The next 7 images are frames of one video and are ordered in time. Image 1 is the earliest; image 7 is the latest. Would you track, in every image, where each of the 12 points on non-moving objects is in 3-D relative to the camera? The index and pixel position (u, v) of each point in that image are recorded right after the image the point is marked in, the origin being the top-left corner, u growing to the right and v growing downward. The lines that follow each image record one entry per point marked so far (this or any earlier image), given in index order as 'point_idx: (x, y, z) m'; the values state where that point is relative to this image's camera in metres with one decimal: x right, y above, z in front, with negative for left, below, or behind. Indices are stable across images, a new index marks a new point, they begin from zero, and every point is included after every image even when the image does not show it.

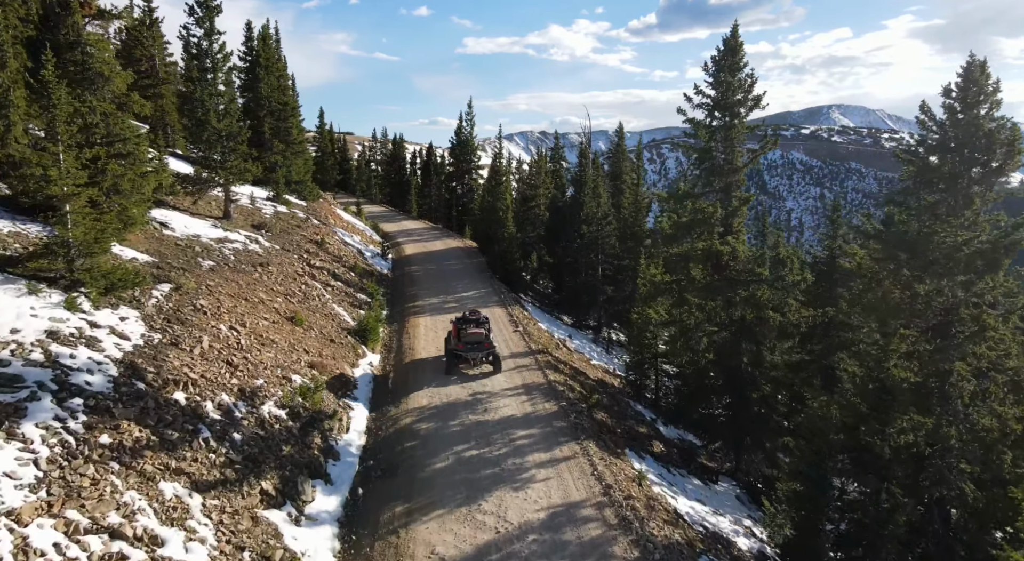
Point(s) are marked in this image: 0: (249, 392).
0: (-6.0, -2.6, +16.1) m
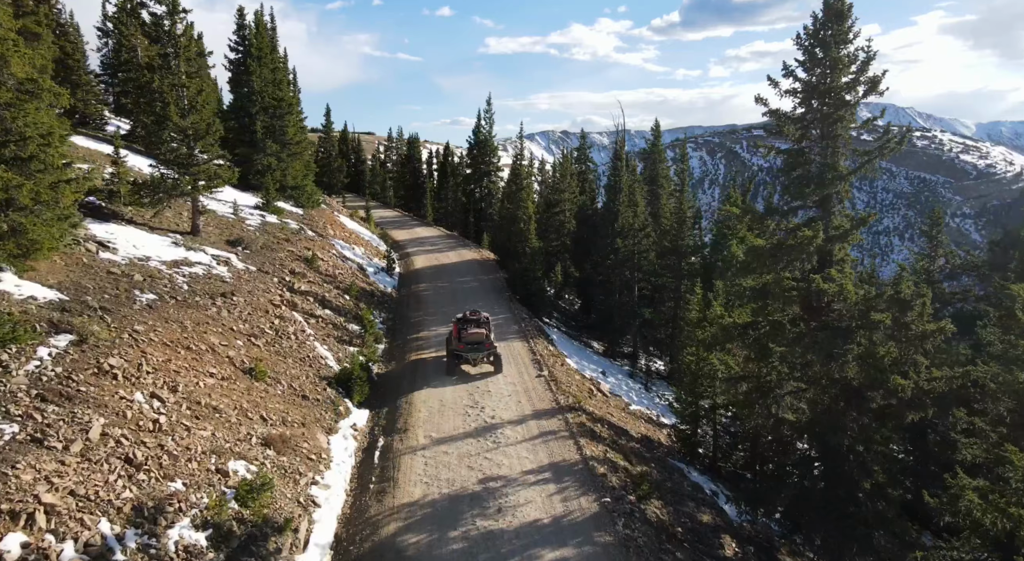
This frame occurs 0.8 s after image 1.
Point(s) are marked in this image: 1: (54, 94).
0: (-5.7, -3.6, +11.0) m
1: (-10.9, +4.4, +16.8) m
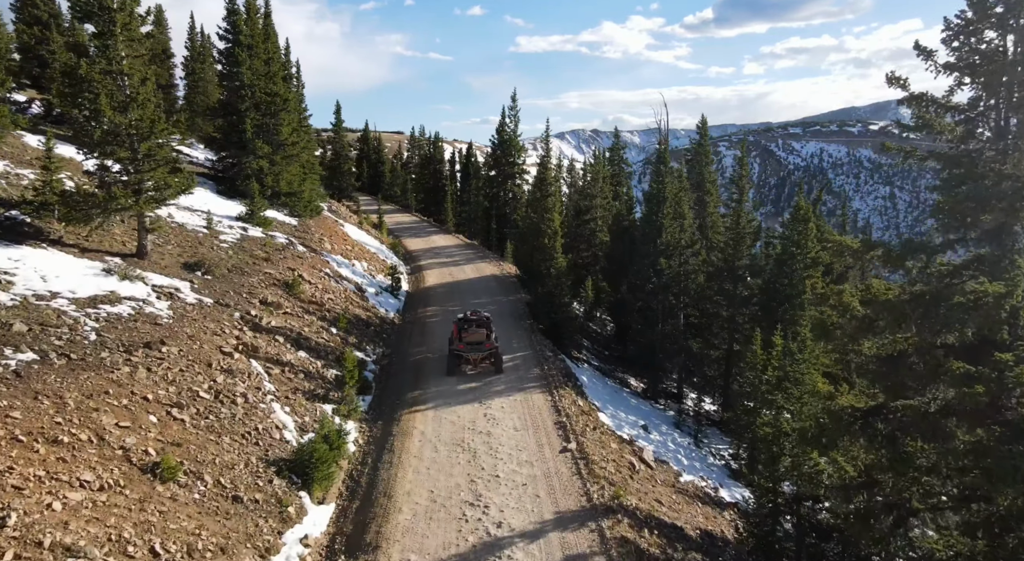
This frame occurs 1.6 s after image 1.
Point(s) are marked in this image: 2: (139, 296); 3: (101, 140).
0: (-5.7, -4.6, +6.0) m
1: (-10.7, +3.4, +11.9) m
2: (-9.6, -0.4, +18.0) m
3: (-11.4, +3.9, +19.4) m
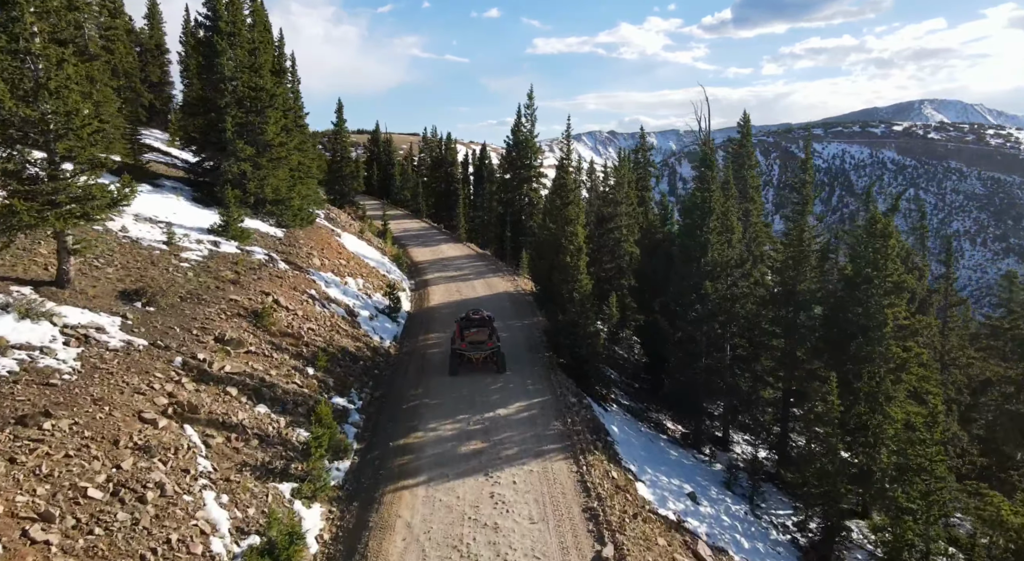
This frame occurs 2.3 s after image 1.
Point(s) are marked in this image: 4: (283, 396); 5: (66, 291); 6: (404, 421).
0: (-5.7, -5.4, +1.6) m
1: (-10.5, +2.7, +7.7) m
2: (-9.3, -1.2, +13.7) m
3: (-11.0, +3.1, +15.2) m
4: (-5.7, -2.9, +17.4) m
5: (-10.5, -0.2, +16.6) m
6: (-3.0, -3.9, +19.2) m
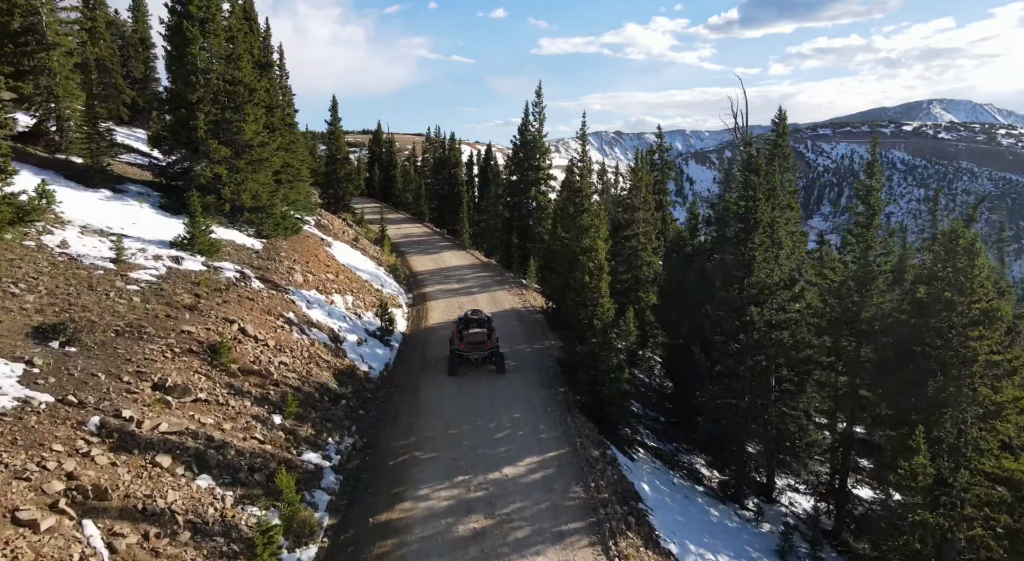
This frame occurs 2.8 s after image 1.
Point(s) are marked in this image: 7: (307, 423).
0: (-5.6, -6.1, -2.0) m
1: (-10.4, +2.0, +4.2) m
2: (-9.1, -1.9, +10.2) m
3: (-10.8, +2.4, +11.7) m
4: (-5.5, -3.5, +13.9) m
5: (-10.3, -0.9, +13.1) m
6: (-2.7, -4.5, +15.6) m
7: (-5.0, -3.5, +17.2) m
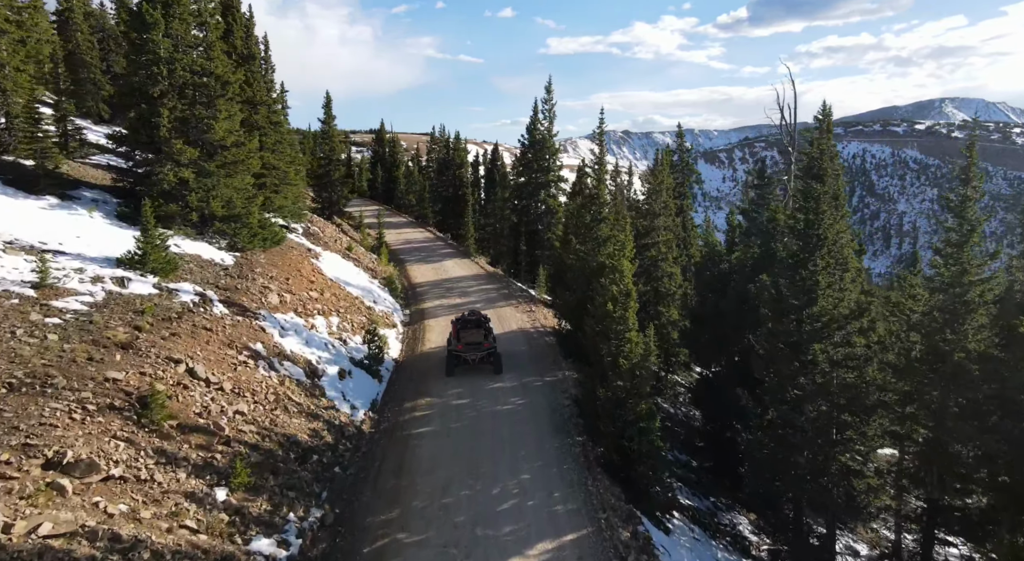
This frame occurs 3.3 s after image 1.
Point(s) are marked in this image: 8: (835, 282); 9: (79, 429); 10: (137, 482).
0: (-5.7, -6.8, -5.5) m
1: (-10.4, +1.3, +0.7) m
2: (-9.0, -2.6, +6.7) m
3: (-10.7, +1.7, +8.2) m
4: (-5.4, -4.2, +10.3) m
5: (-10.2, -1.6, +9.6) m
6: (-2.6, -5.2, +12.0) m
7: (-4.9, -4.2, +13.7) m
8: (+7.5, 0.0, +16.5) m
9: (-7.3, -2.5, +12.1) m
10: (-6.3, -3.4, +11.9) m
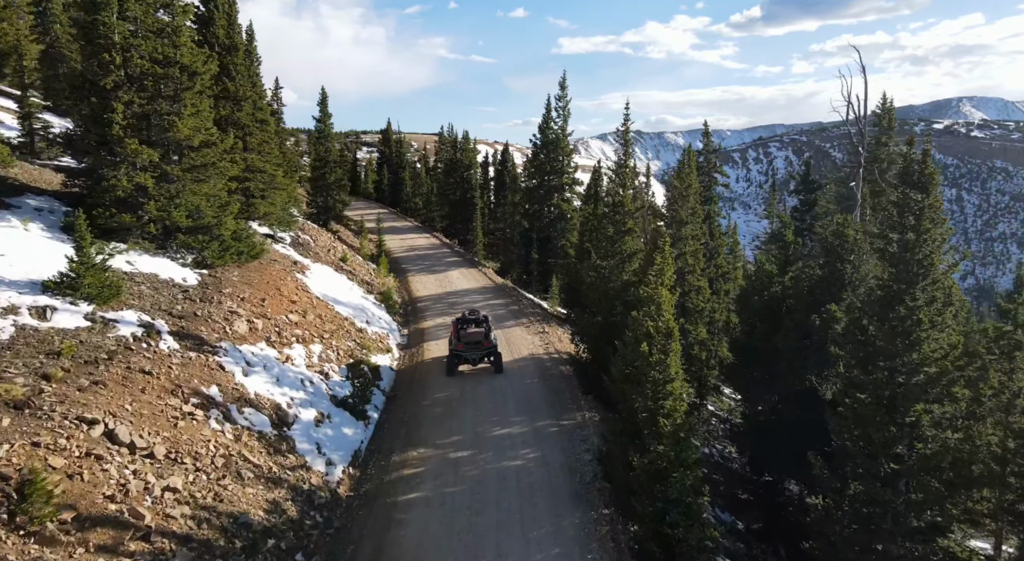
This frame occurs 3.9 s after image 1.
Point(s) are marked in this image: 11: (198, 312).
0: (-5.9, -7.4, -9.0) m
1: (-10.4, +0.6, -2.8) m
2: (-9.0, -3.2, +3.2) m
3: (-10.7, +1.0, +4.7) m
4: (-5.3, -4.9, +6.8) m
5: (-10.1, -2.2, +6.1) m
6: (-2.5, -5.9, +8.4) m
7: (-4.8, -4.8, +10.1) m
8: (+7.7, -0.7, +12.7) m
9: (-7.2, -3.2, +8.6) m
10: (-6.2, -4.0, +8.4) m
11: (-8.4, -0.8, +18.8) m
